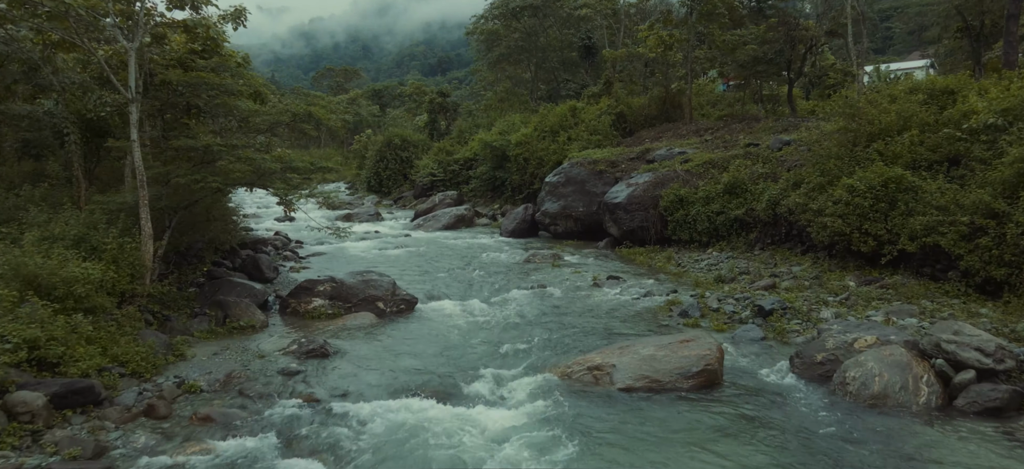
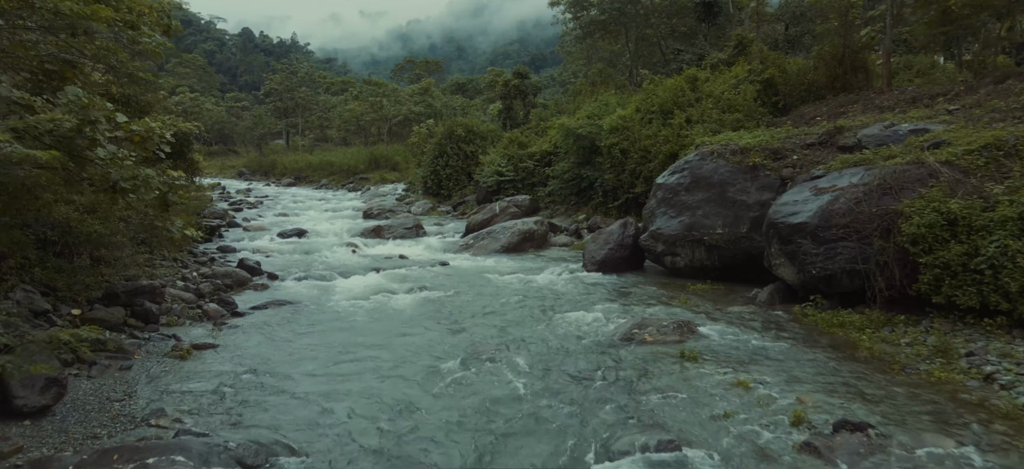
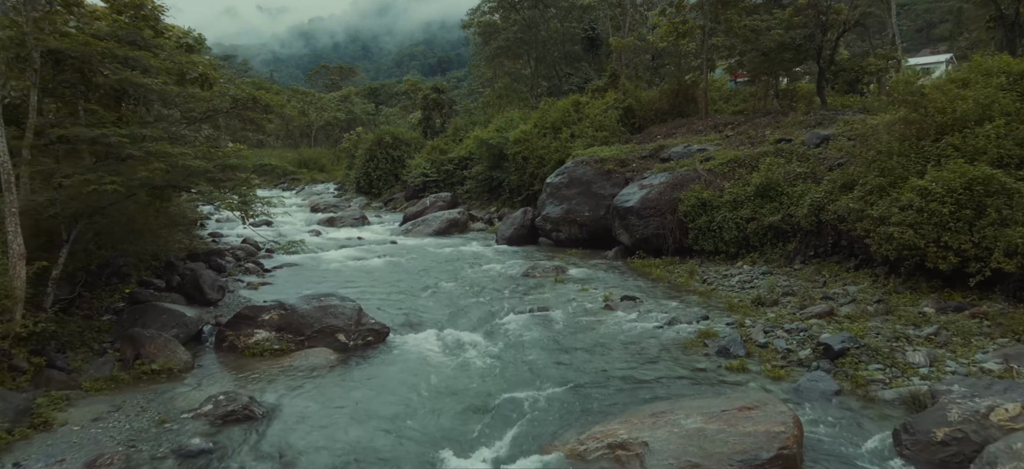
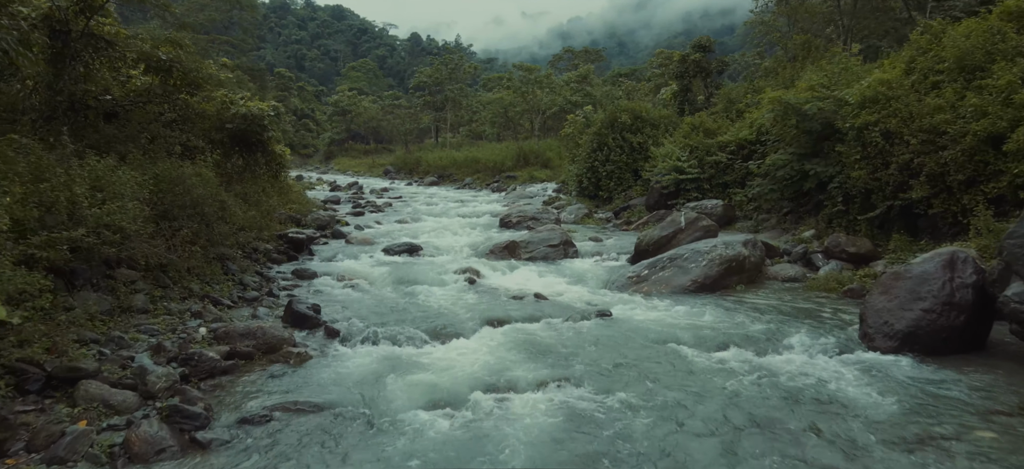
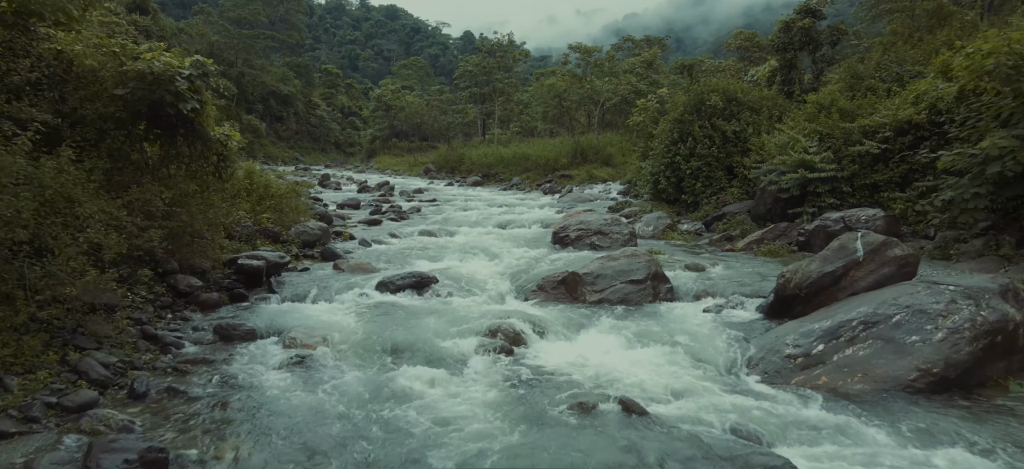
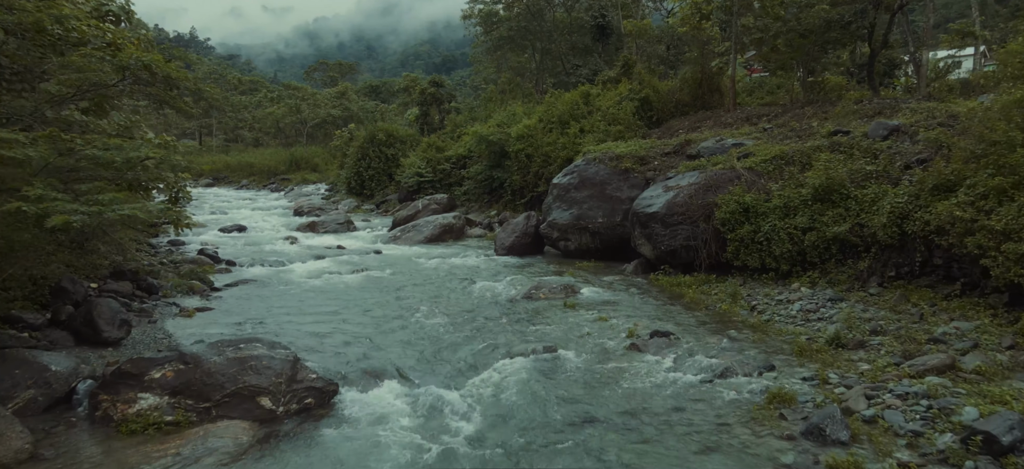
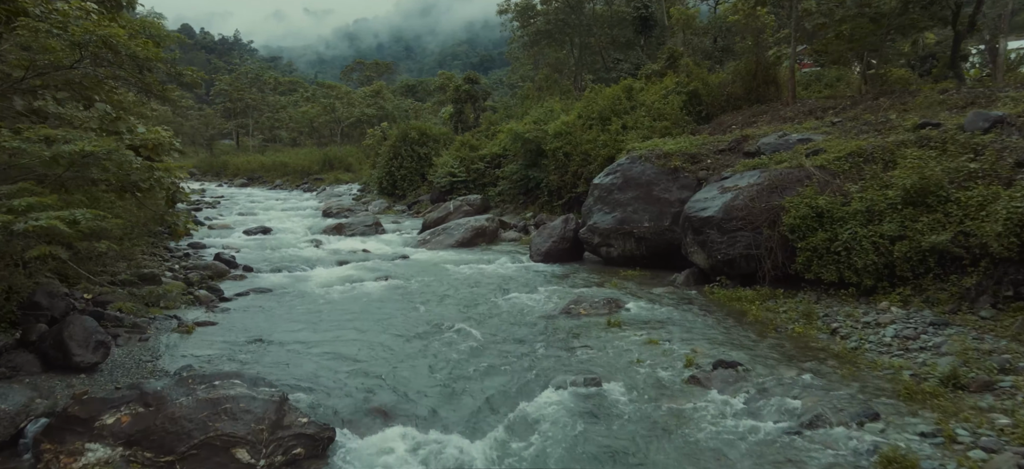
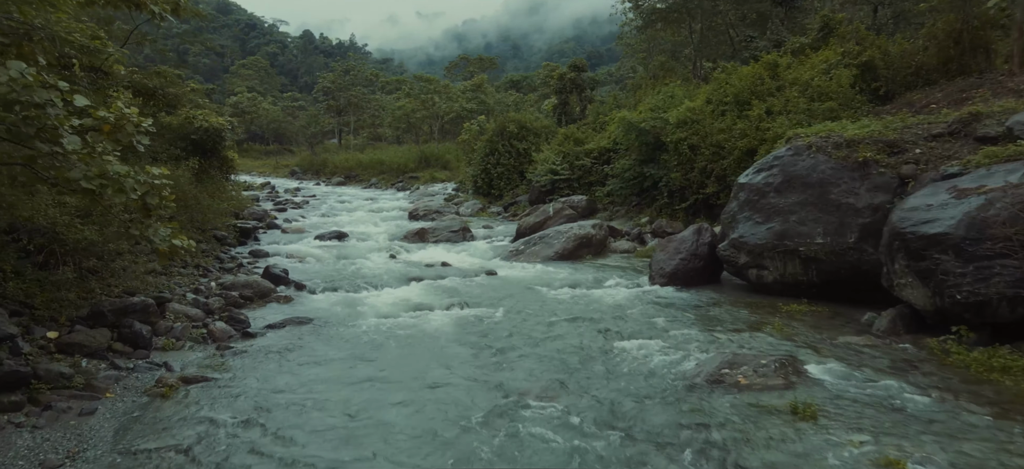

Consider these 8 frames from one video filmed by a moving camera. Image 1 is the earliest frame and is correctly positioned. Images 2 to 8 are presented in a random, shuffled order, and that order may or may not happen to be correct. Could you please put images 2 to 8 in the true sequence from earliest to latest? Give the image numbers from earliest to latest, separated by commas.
3, 6, 7, 2, 8, 4, 5
